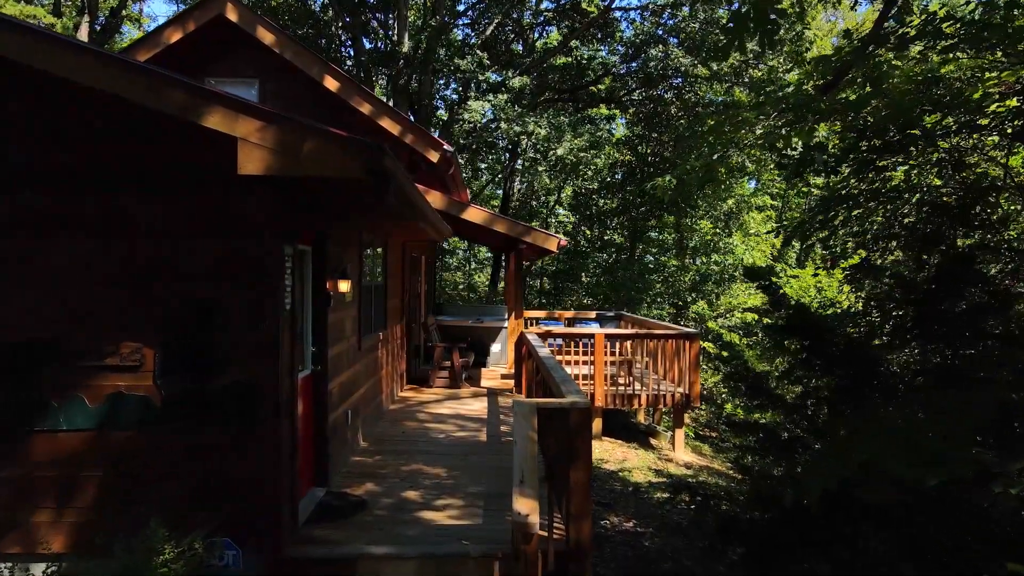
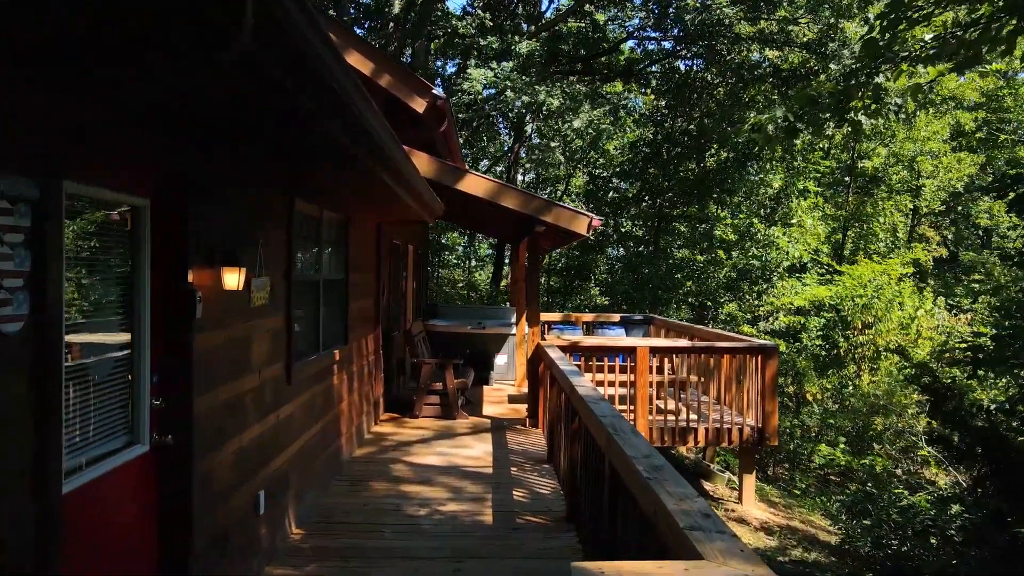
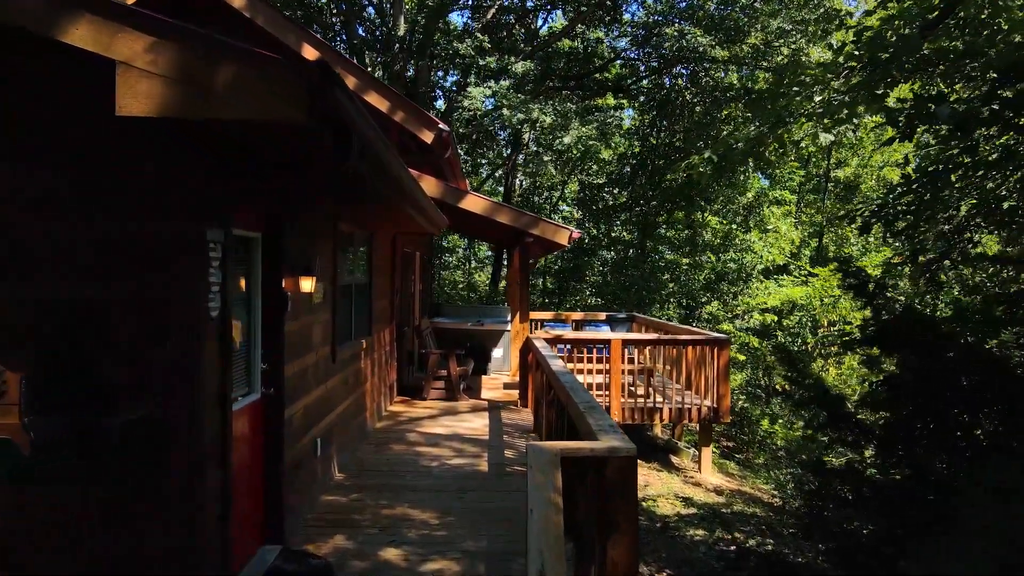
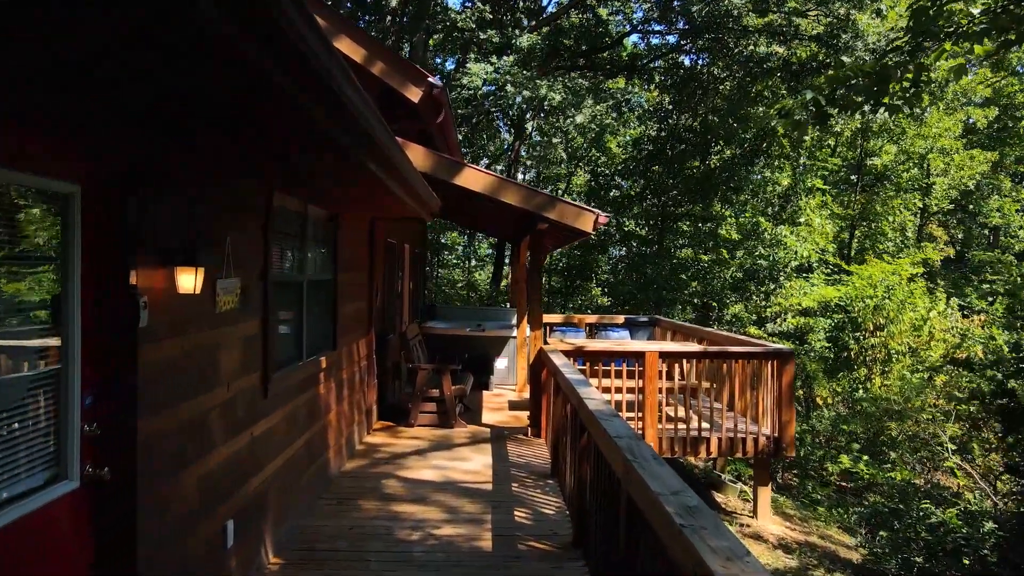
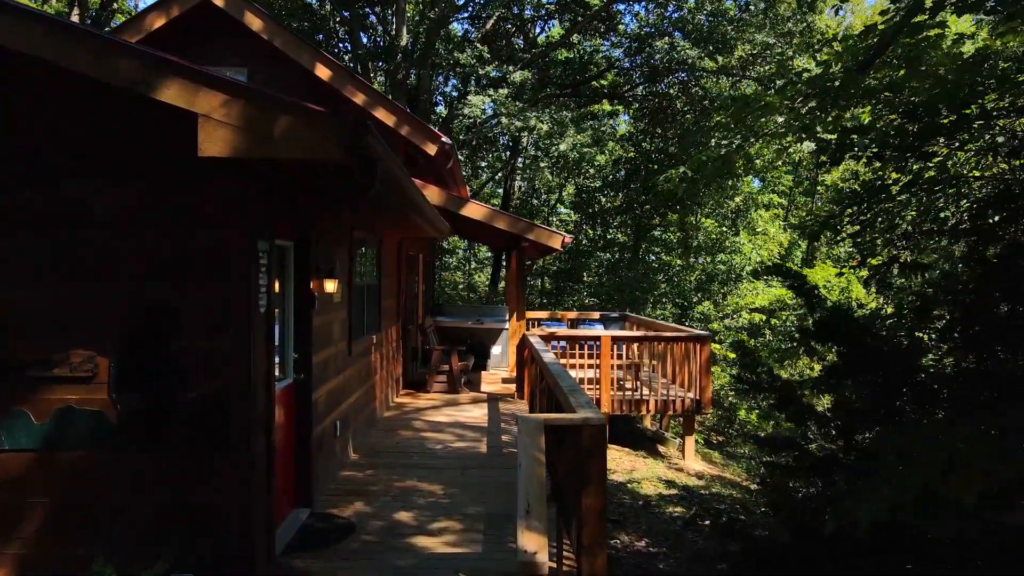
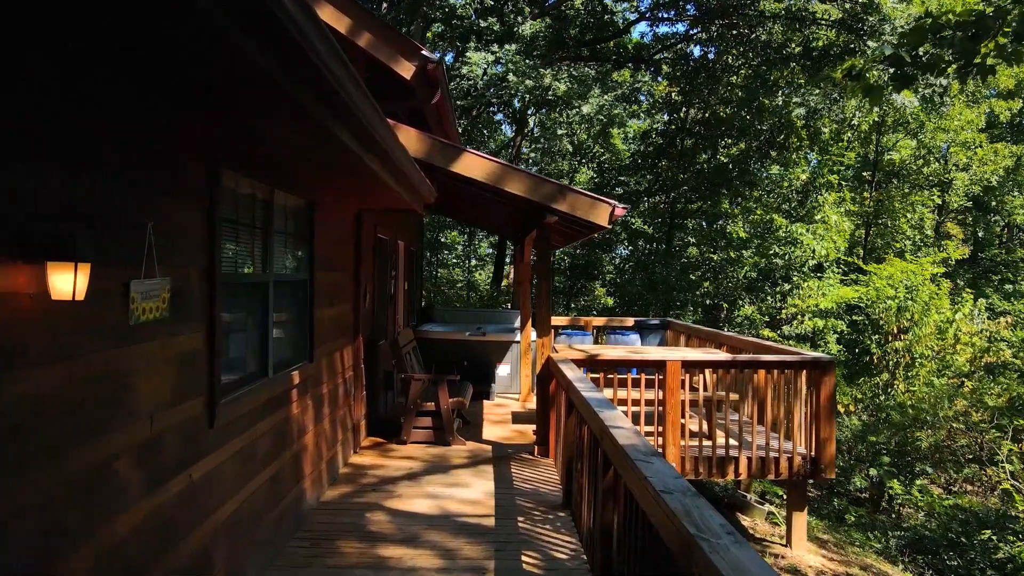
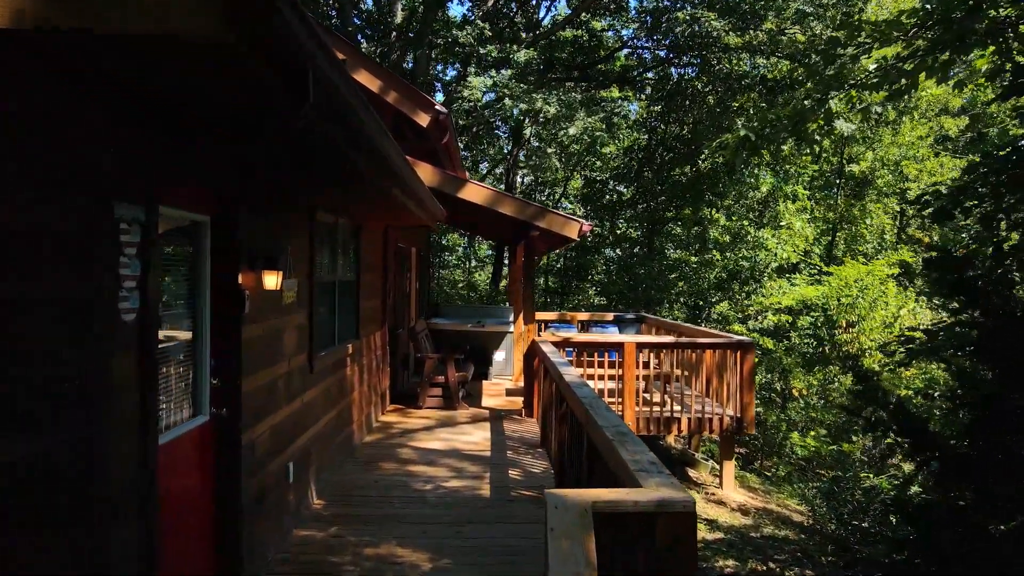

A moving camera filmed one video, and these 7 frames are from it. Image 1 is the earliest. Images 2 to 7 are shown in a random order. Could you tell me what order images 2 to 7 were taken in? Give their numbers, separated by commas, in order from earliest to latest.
5, 3, 7, 2, 4, 6
